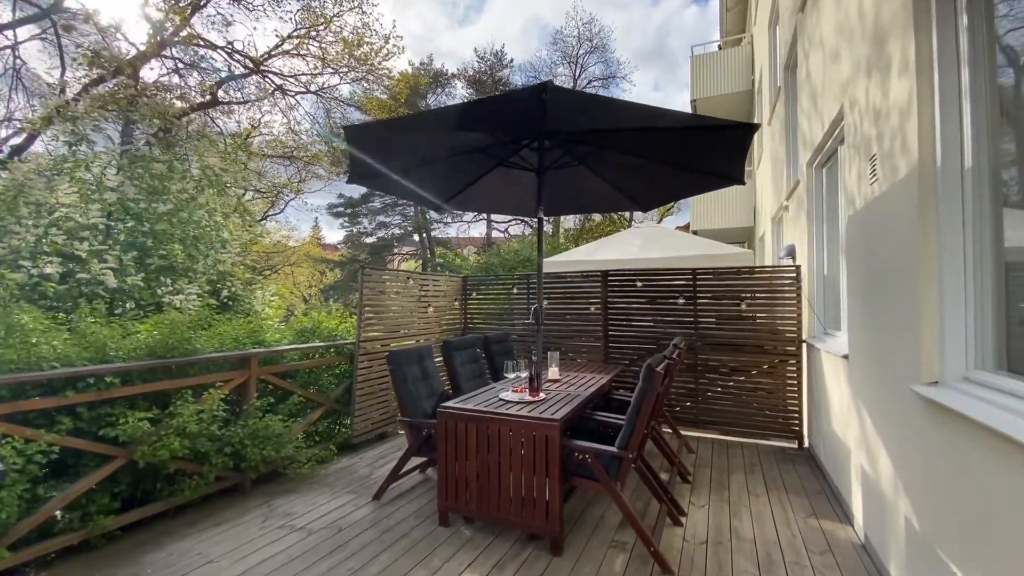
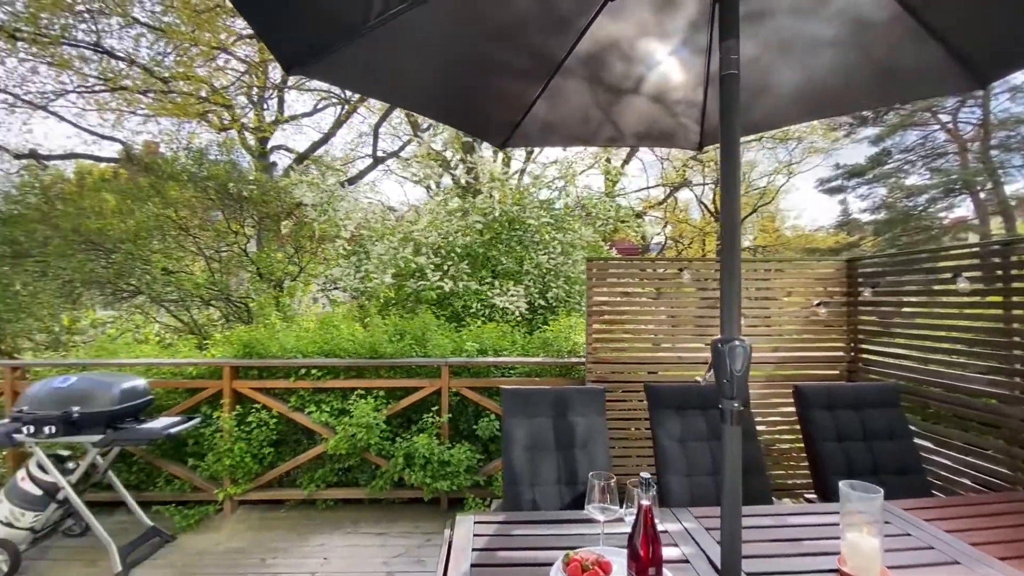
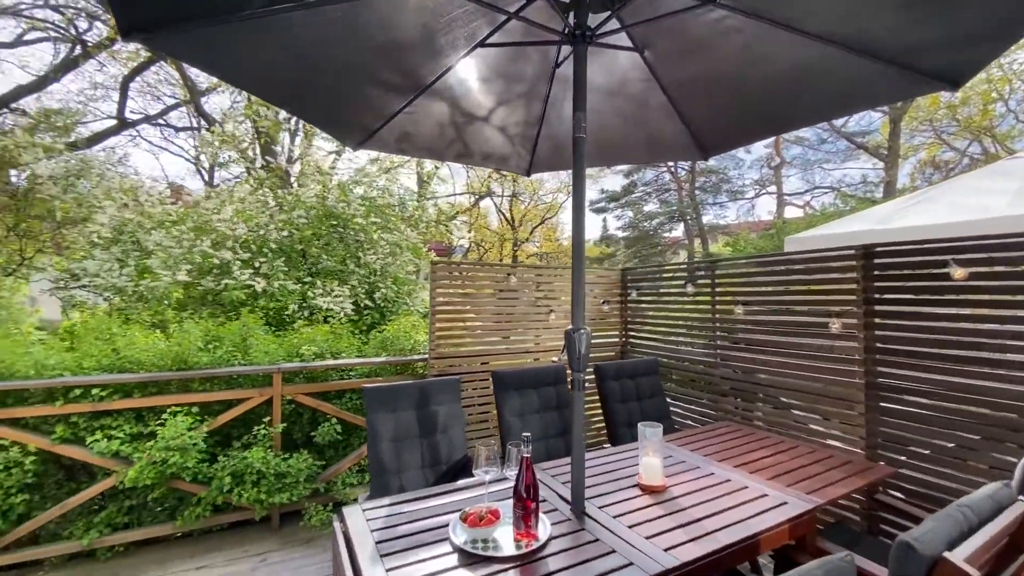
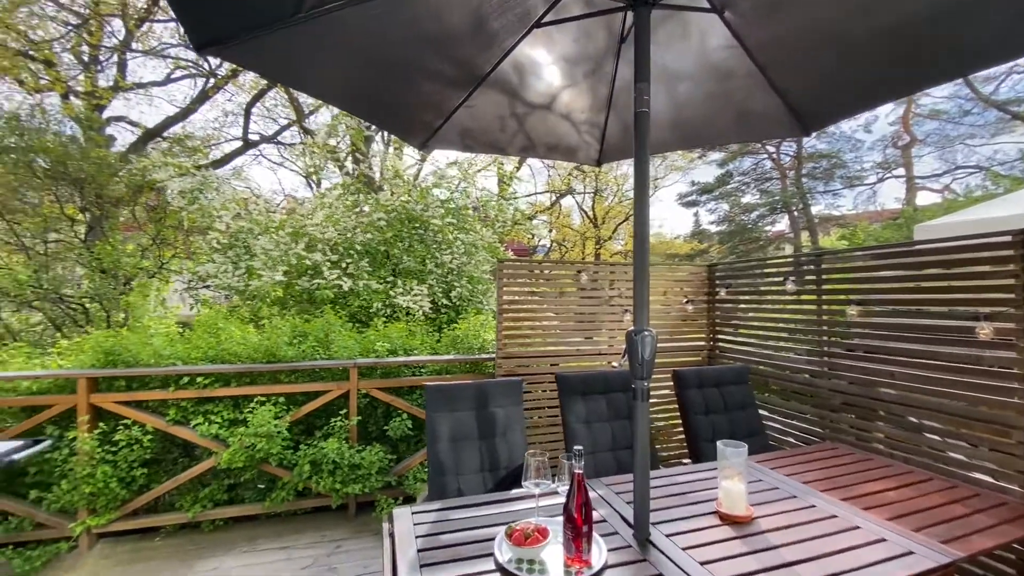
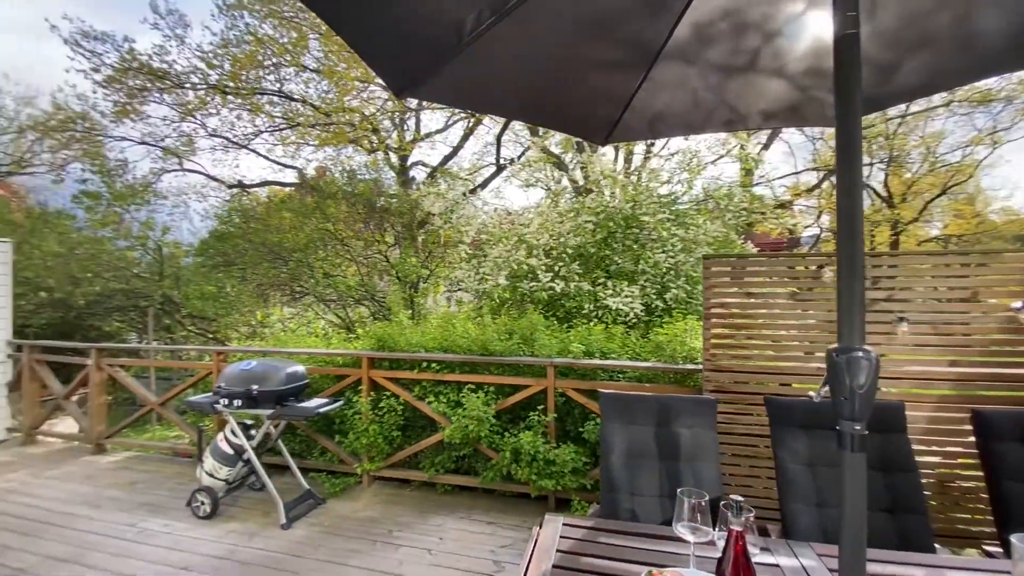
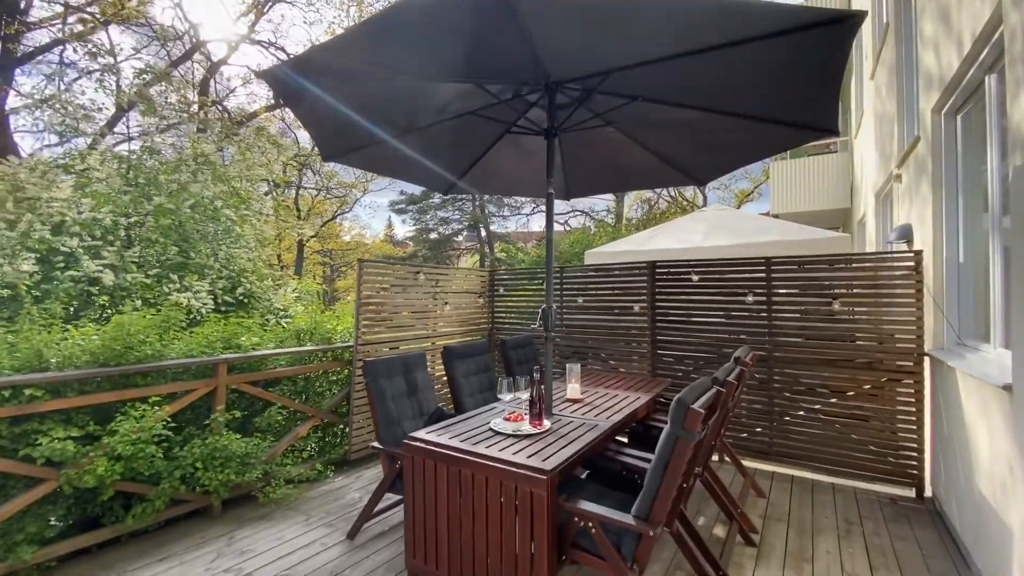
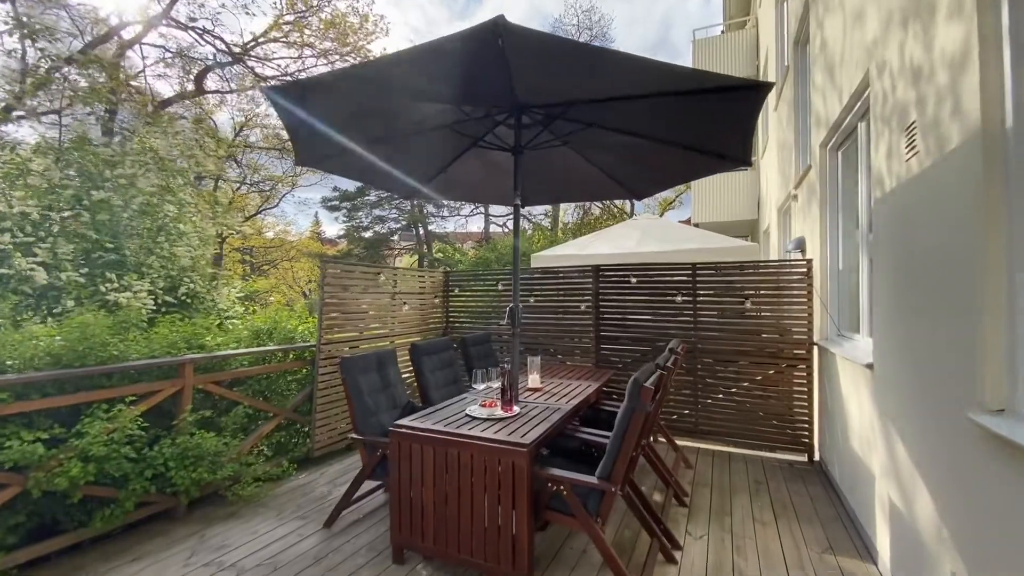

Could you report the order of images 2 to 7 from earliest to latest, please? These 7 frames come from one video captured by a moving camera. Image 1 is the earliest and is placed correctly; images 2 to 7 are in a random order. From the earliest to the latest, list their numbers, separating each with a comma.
7, 6, 3, 4, 2, 5
